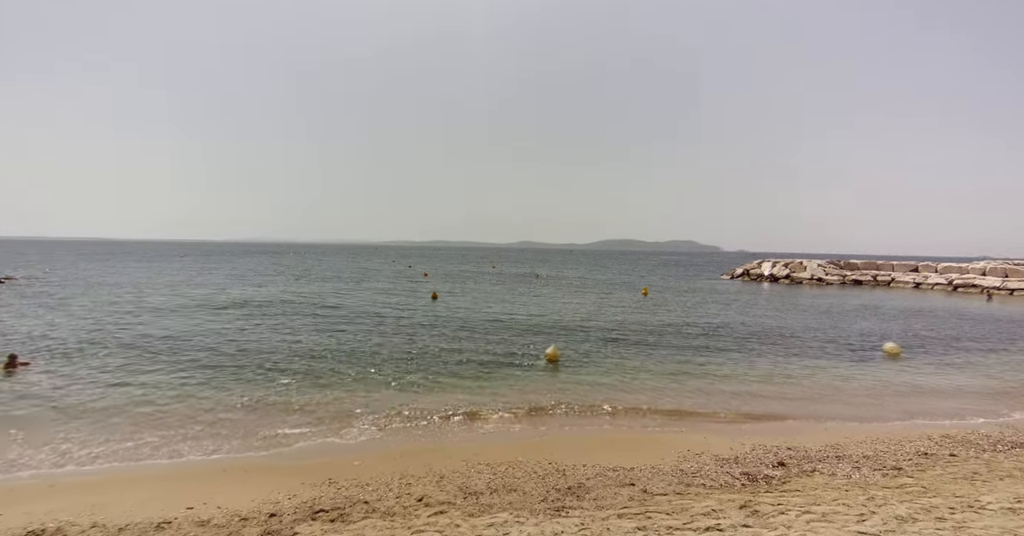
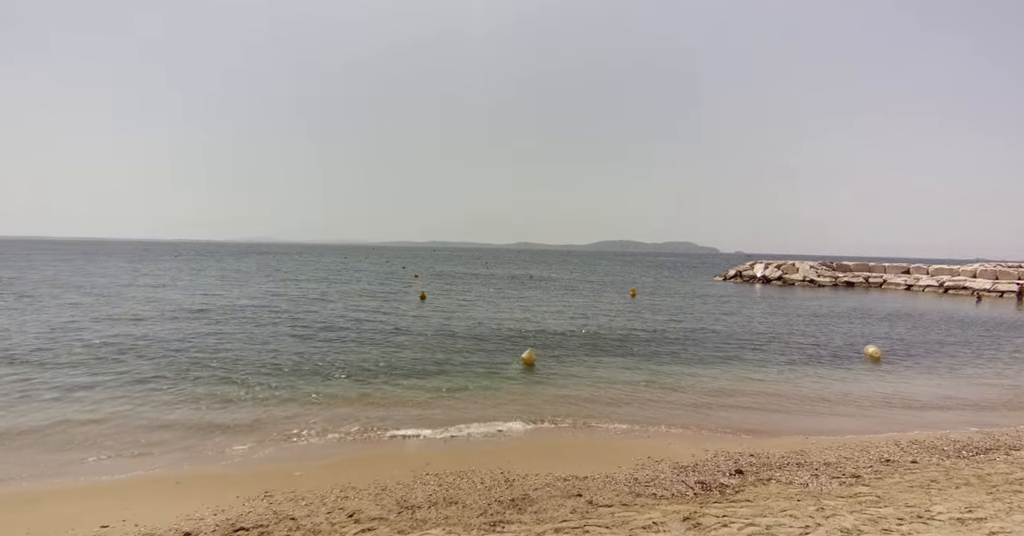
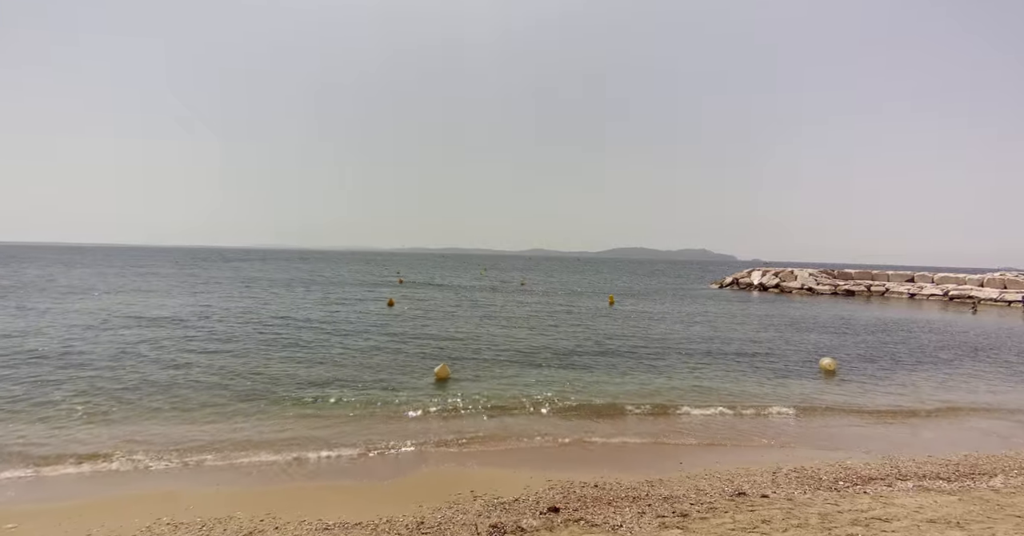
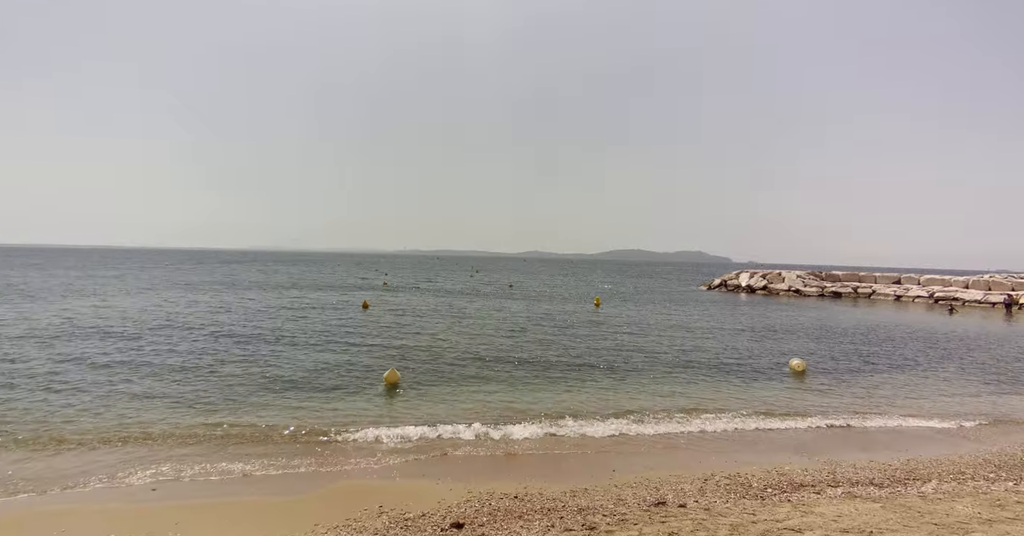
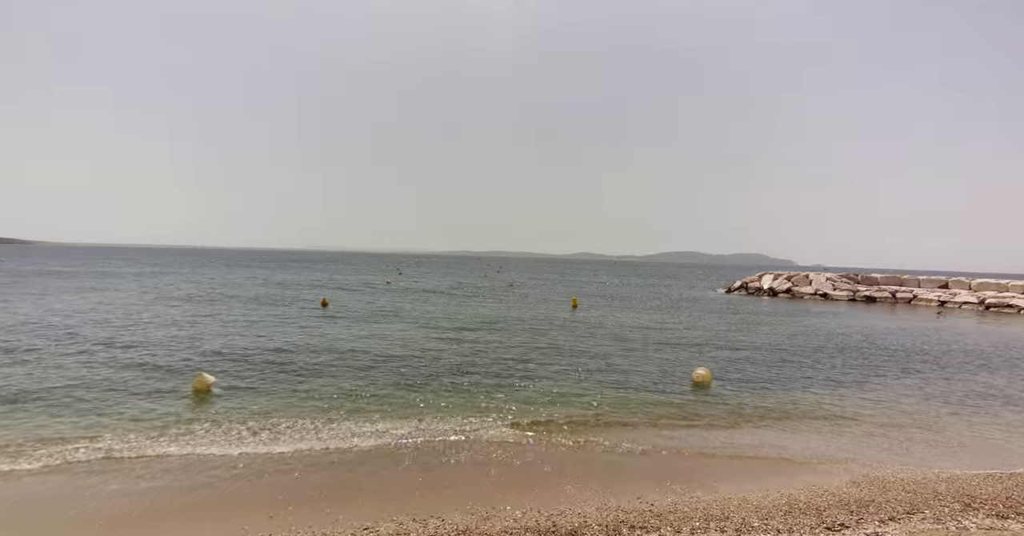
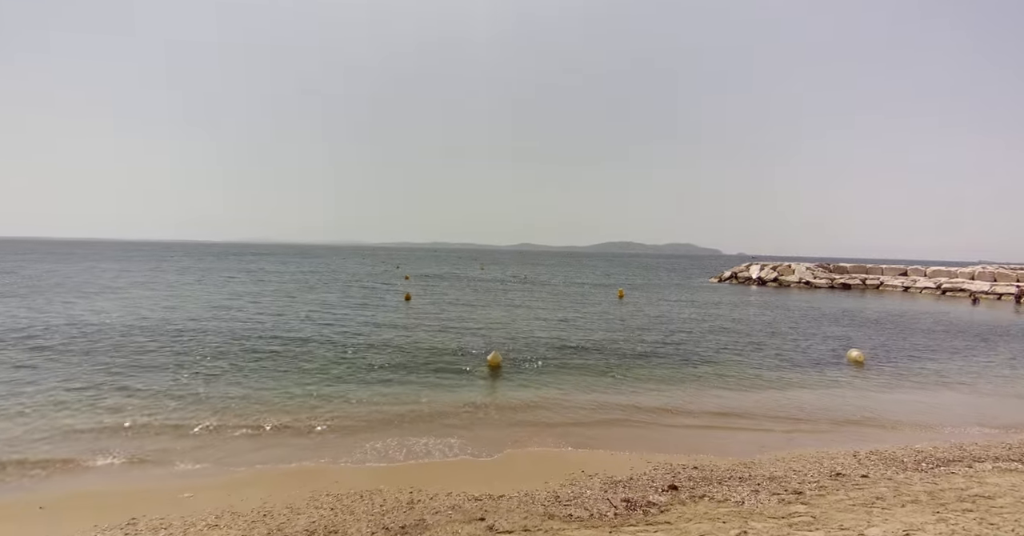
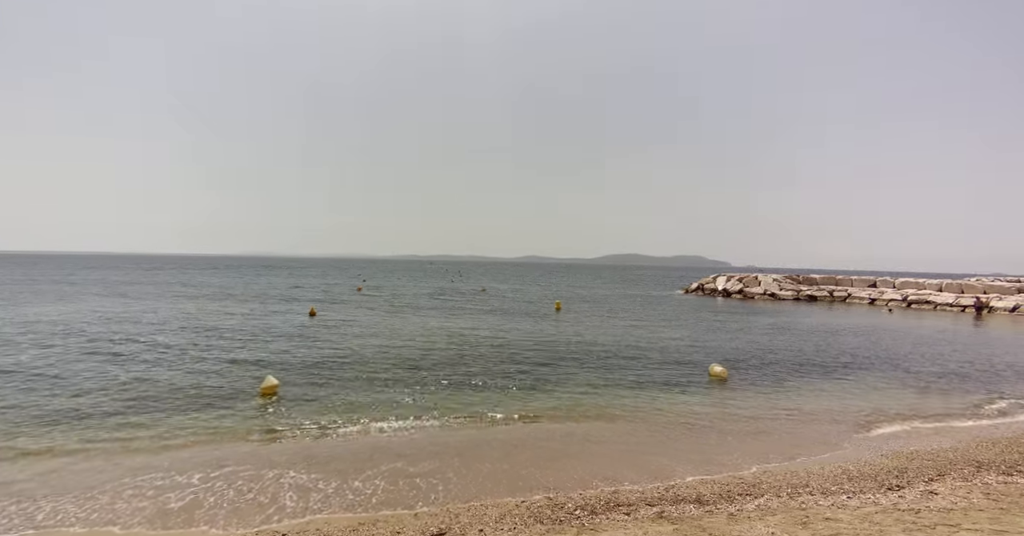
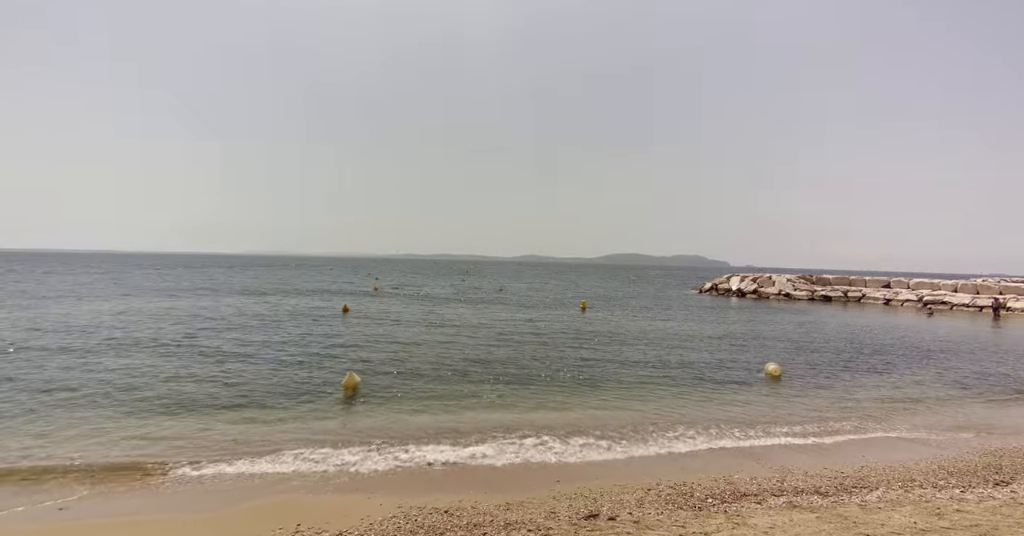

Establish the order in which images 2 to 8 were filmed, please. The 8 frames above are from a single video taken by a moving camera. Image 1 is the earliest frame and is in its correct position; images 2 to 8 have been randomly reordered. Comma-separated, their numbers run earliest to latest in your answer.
2, 6, 3, 4, 8, 7, 5
